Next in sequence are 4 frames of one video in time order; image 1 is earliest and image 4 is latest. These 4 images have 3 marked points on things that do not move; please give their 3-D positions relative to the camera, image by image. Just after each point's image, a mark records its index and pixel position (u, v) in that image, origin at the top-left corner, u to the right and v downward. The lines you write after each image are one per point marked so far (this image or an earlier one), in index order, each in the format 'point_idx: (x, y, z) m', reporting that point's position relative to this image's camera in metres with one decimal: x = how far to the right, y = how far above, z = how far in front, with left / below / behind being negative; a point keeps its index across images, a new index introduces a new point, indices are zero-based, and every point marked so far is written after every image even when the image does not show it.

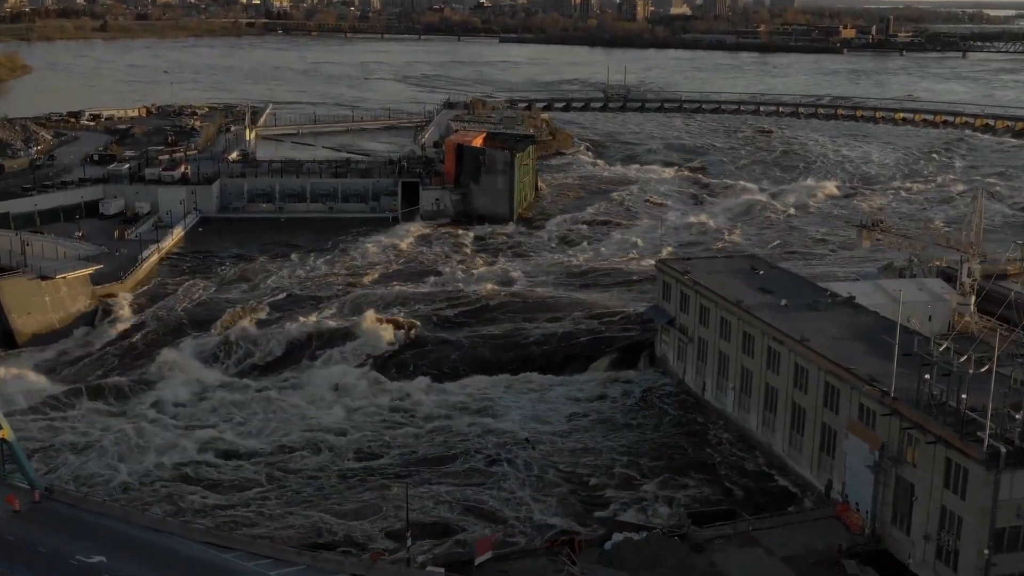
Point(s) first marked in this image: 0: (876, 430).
0: (+5.8, -2.3, +17.9) m
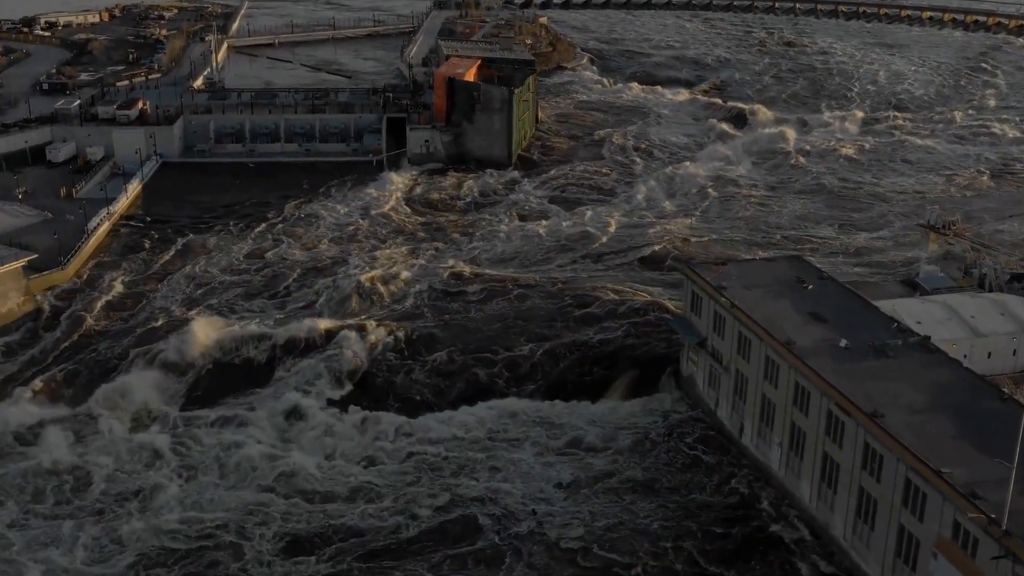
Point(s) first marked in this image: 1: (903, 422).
0: (+5.9, -3.5, +14.2) m
1: (+5.8, -1.9, +16.5) m
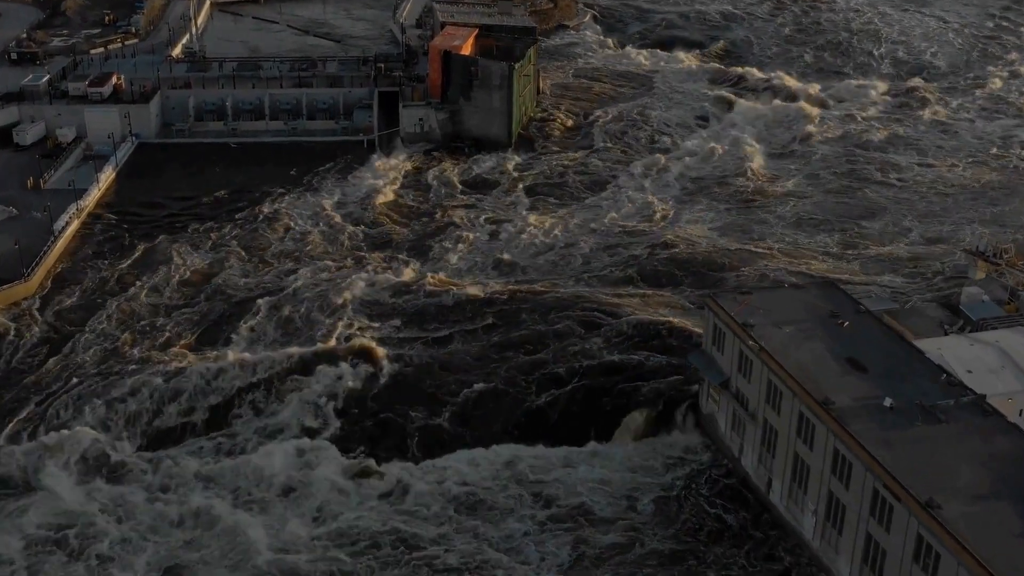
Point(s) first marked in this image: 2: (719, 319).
0: (+6.0, -4.6, +12.3) m
1: (+5.9, -2.9, +14.5) m
2: (+3.7, -0.6, +19.9) m
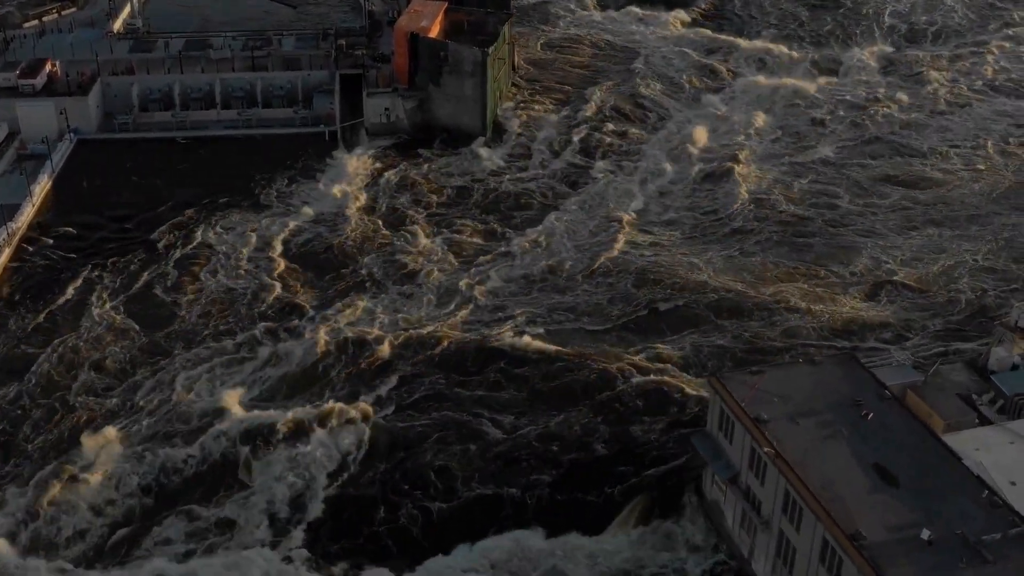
0: (+6.0, -6.5, +10.6) m
1: (+5.7, -4.6, +12.6) m
2: (+3.4, -1.9, +17.7) m
